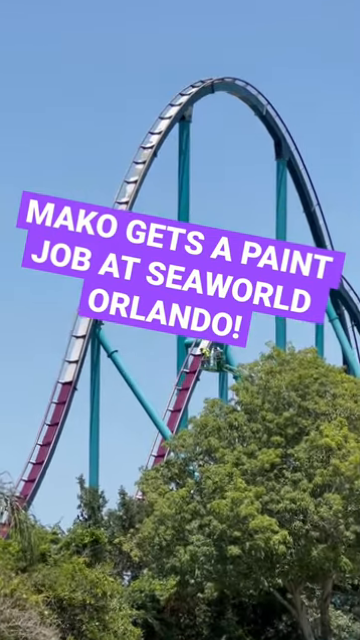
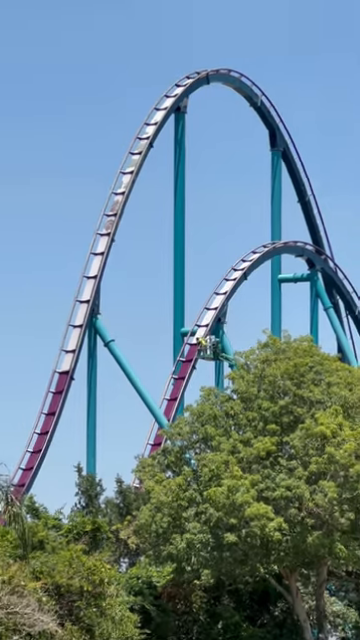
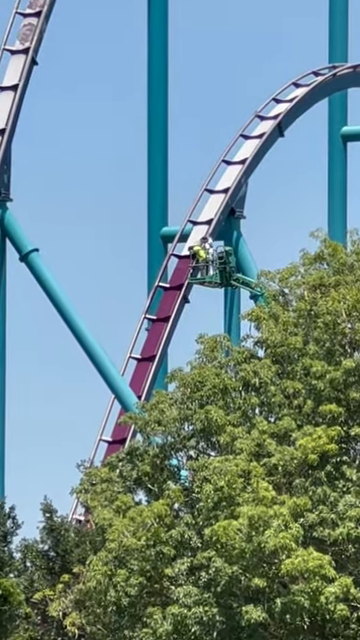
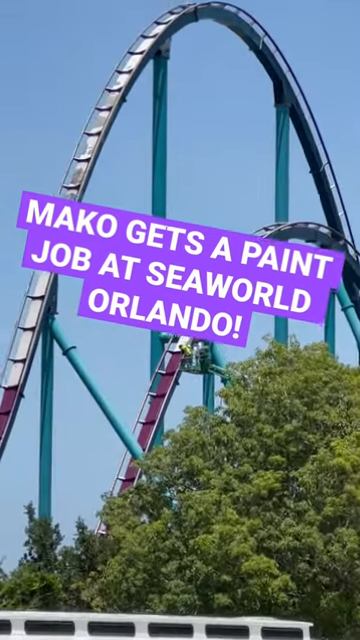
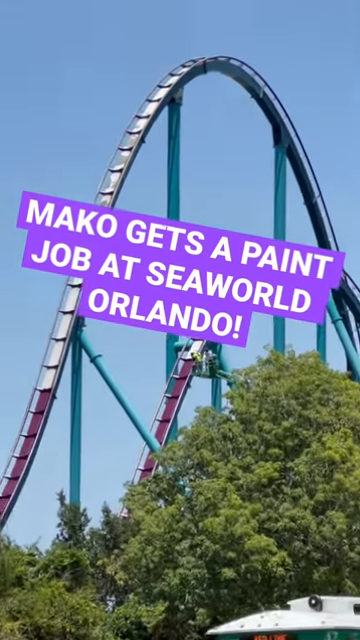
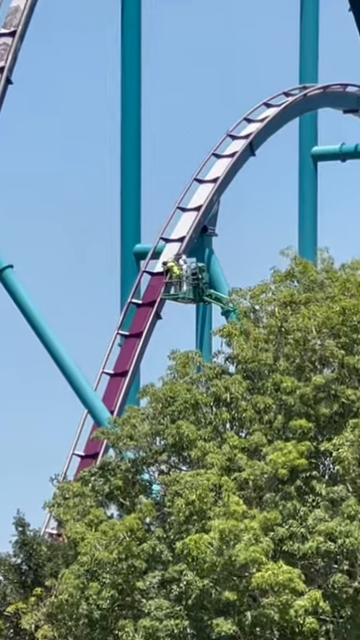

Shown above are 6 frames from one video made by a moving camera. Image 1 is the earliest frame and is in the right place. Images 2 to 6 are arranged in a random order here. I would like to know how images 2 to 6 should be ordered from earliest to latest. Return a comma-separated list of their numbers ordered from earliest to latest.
5, 4, 6, 3, 2
